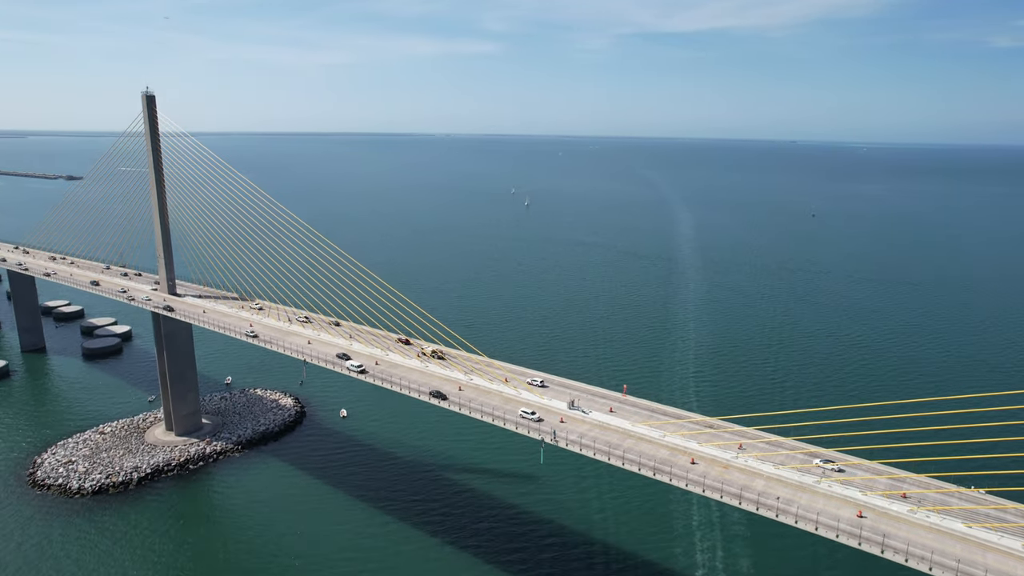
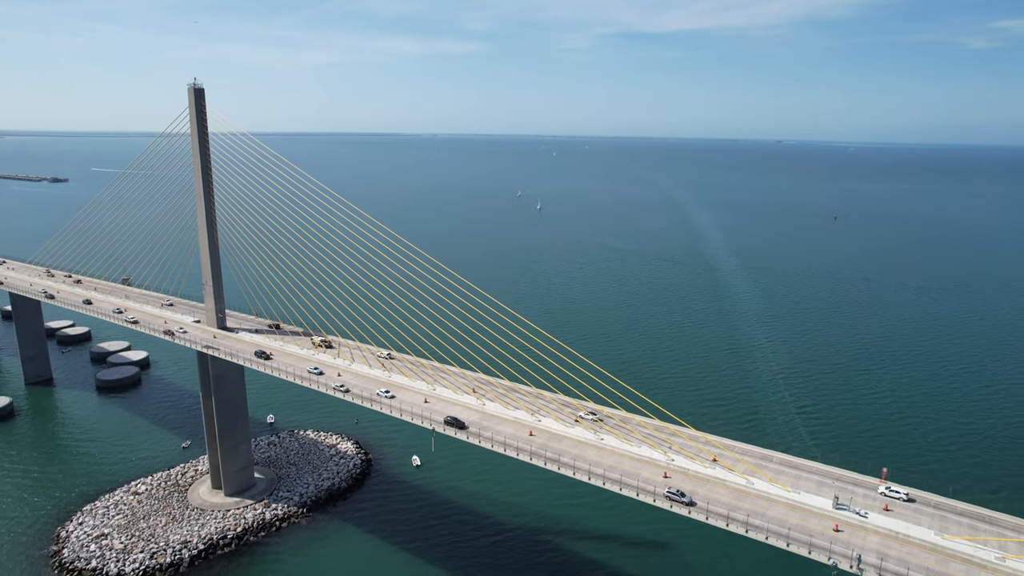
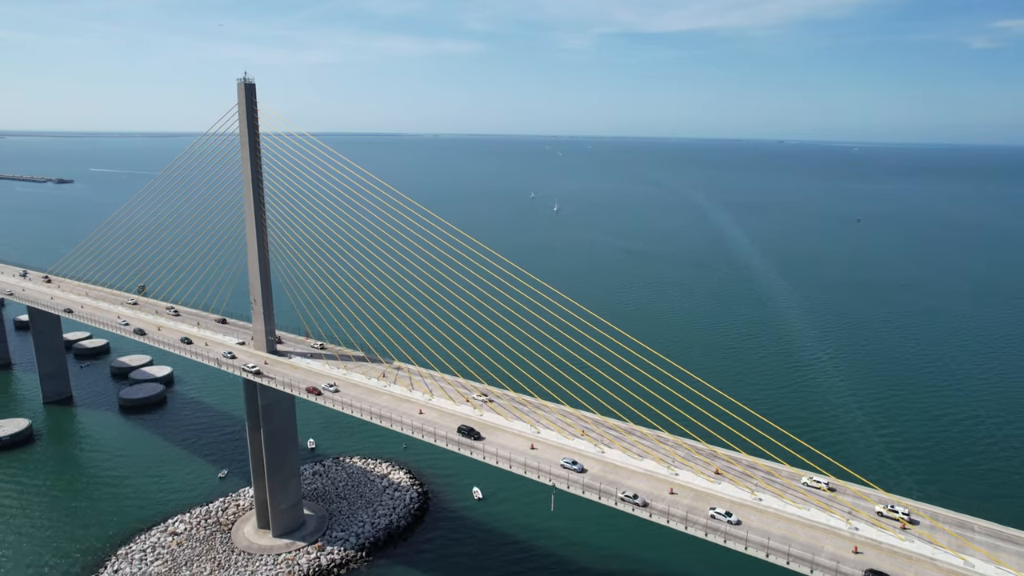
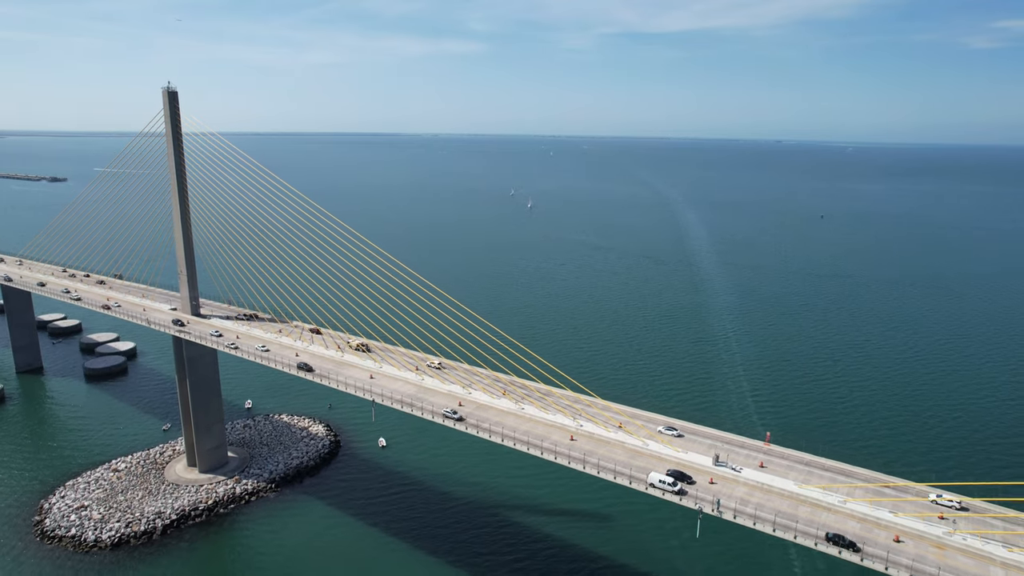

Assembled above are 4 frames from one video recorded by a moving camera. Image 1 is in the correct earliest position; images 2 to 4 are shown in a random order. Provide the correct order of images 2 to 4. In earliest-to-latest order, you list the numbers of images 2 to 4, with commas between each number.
4, 2, 3
